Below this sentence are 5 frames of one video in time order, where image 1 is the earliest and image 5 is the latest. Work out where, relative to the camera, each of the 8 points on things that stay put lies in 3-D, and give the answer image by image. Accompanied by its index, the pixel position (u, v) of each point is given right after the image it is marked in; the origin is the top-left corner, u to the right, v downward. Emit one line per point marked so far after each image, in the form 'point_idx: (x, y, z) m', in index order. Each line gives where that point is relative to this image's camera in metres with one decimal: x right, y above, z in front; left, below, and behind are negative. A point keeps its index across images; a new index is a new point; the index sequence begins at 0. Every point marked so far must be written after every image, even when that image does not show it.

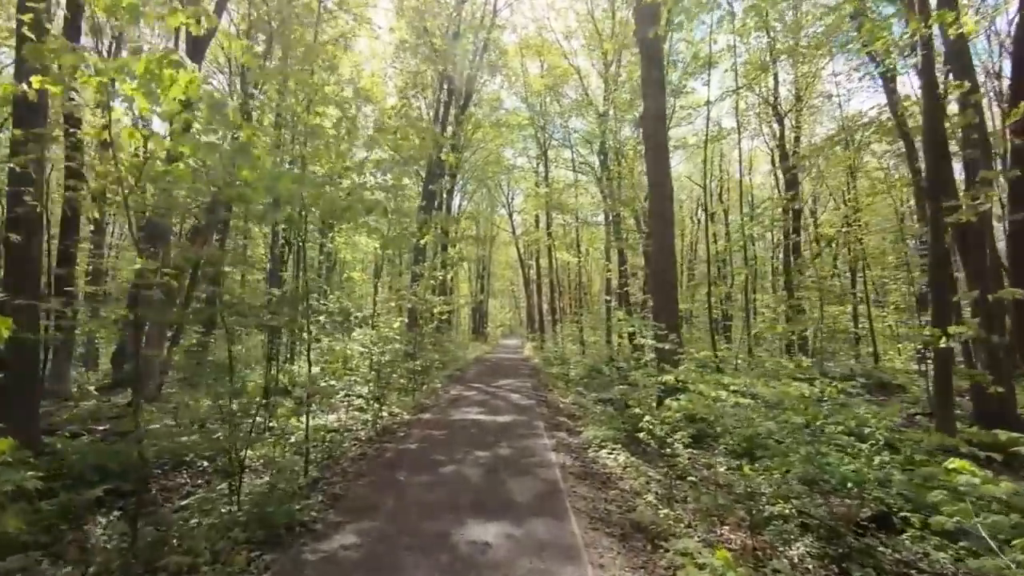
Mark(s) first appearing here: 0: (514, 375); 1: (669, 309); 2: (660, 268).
0: (0.0, -2.7, +16.6) m
1: (+2.4, -0.3, +8.6) m
2: (+2.3, +0.4, +8.7) m
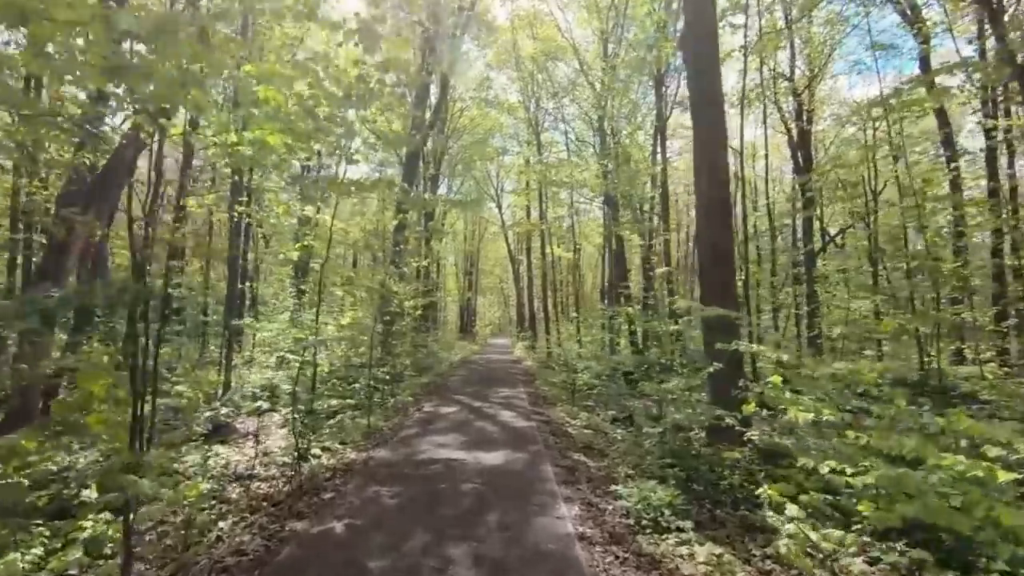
0: (-0.2, -2.5, +14.1) m
1: (+2.3, -0.1, +6.1) m
2: (+2.2, +0.6, +6.2) m
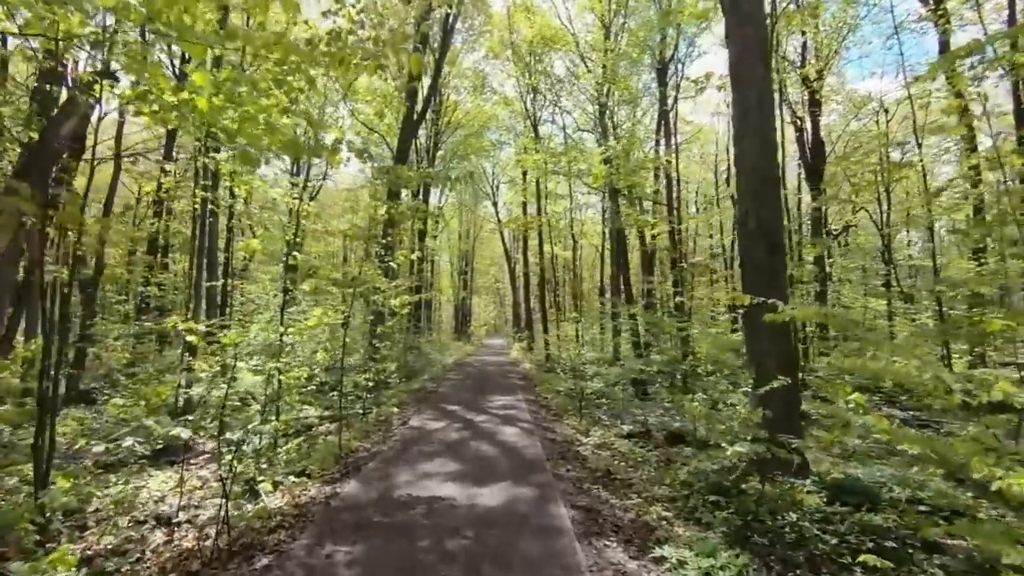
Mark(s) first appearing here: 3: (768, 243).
0: (-0.3, -2.4, +13.0) m
1: (+2.3, 0.0, +5.0) m
2: (+2.2, +0.6, +5.1) m
3: (+2.3, +0.4, +5.0) m
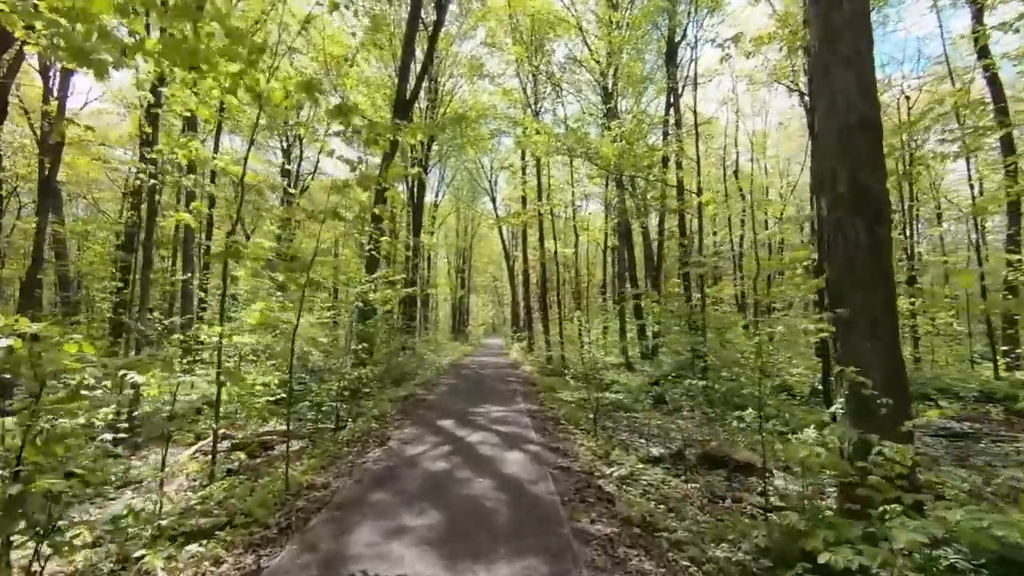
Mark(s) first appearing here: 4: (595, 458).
0: (-0.3, -2.3, +11.6) m
1: (+2.3, +0.1, +3.7) m
2: (+2.3, +0.8, +3.8) m
3: (+2.4, +0.5, +3.7) m
4: (+0.8, -1.7, +5.7) m
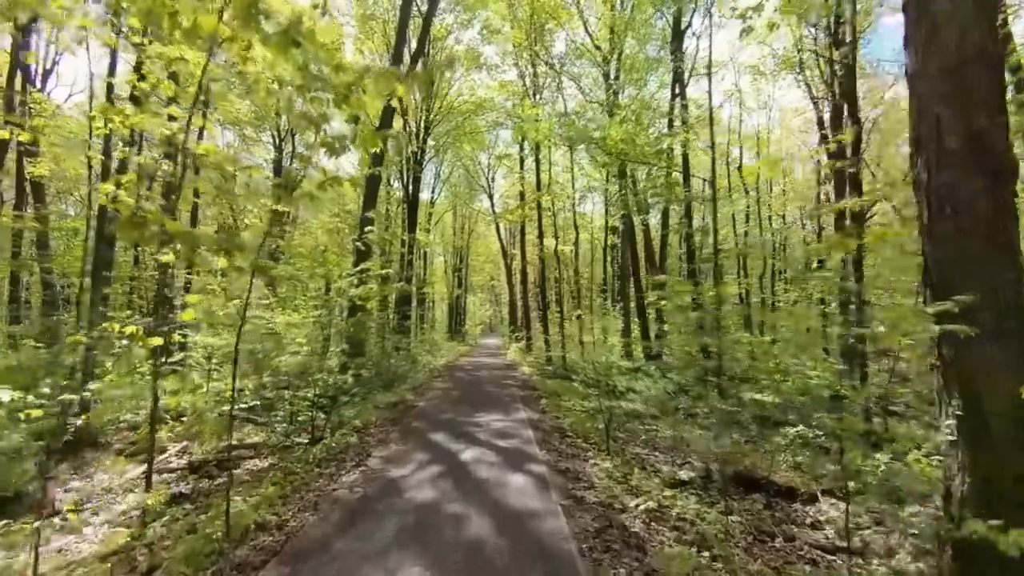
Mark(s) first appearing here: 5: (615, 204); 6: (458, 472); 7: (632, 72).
0: (-0.3, -2.2, +10.7) m
1: (+2.3, +0.1, +2.8) m
2: (+2.3, +0.8, +2.9) m
3: (+2.4, +0.6, +2.8) m
4: (+0.9, -1.7, +4.8) m
5: (+3.7, +3.2, +20.0) m
6: (-0.5, -1.7, +5.0) m
7: (+4.4, +7.9, +19.8) m
